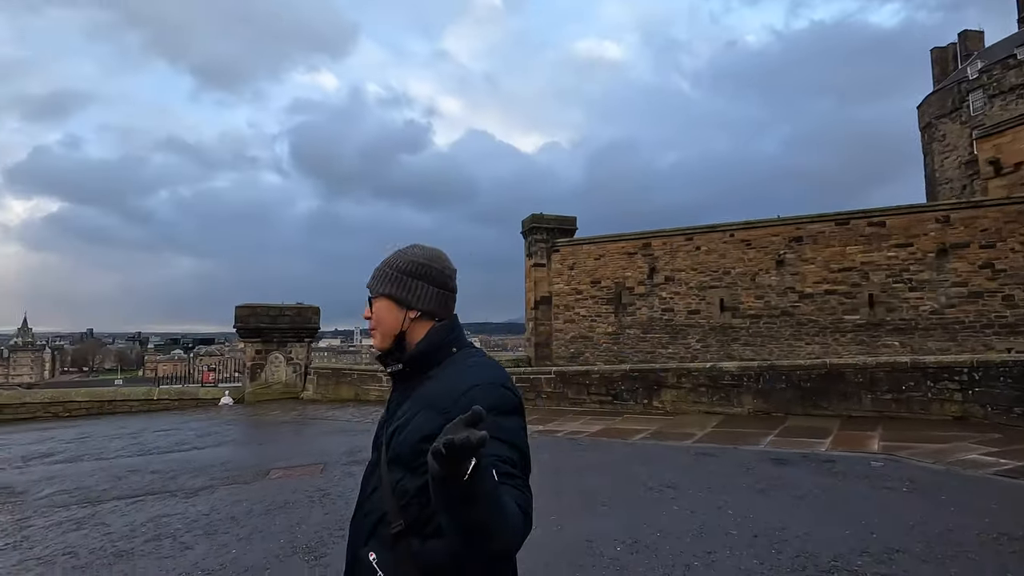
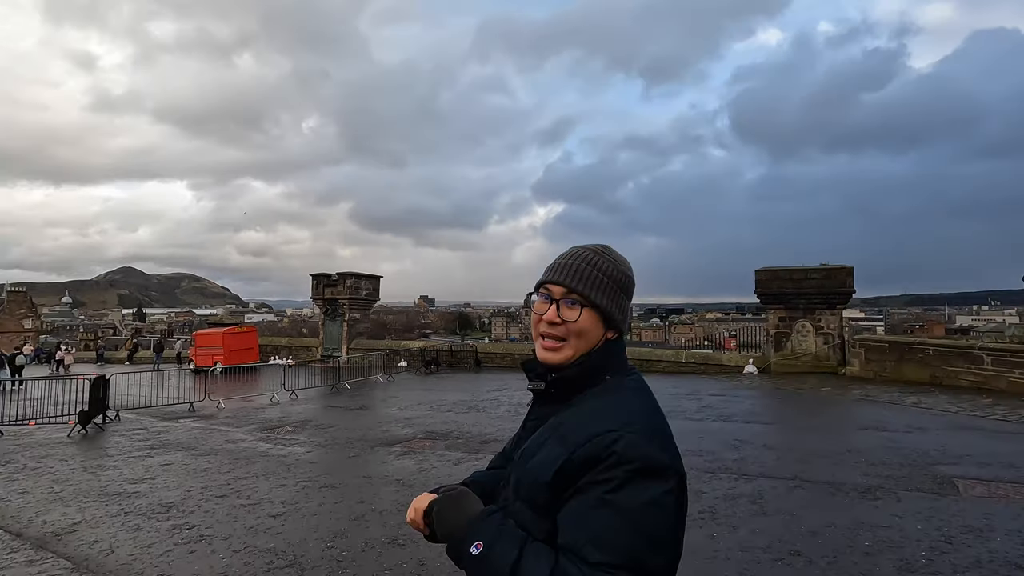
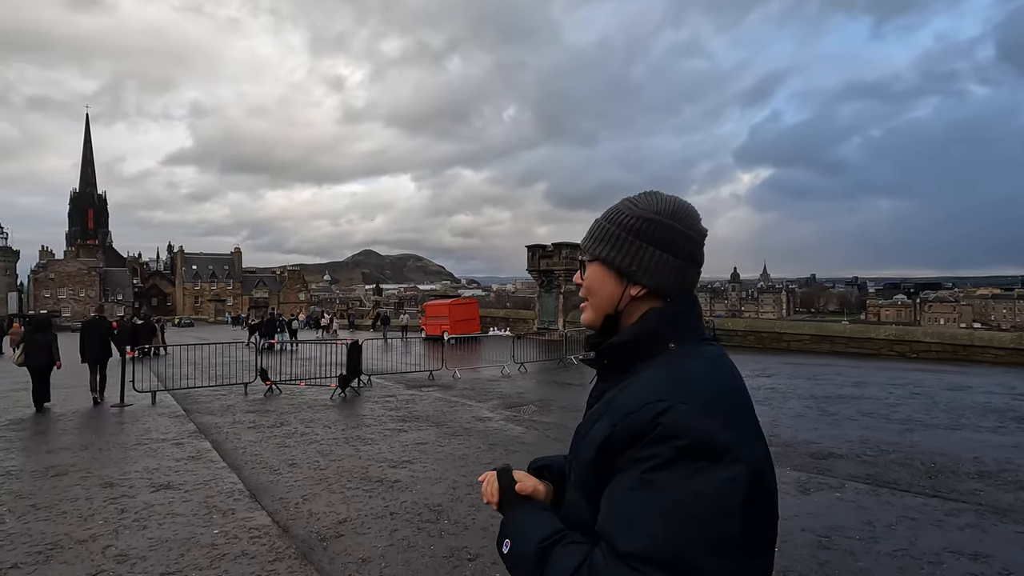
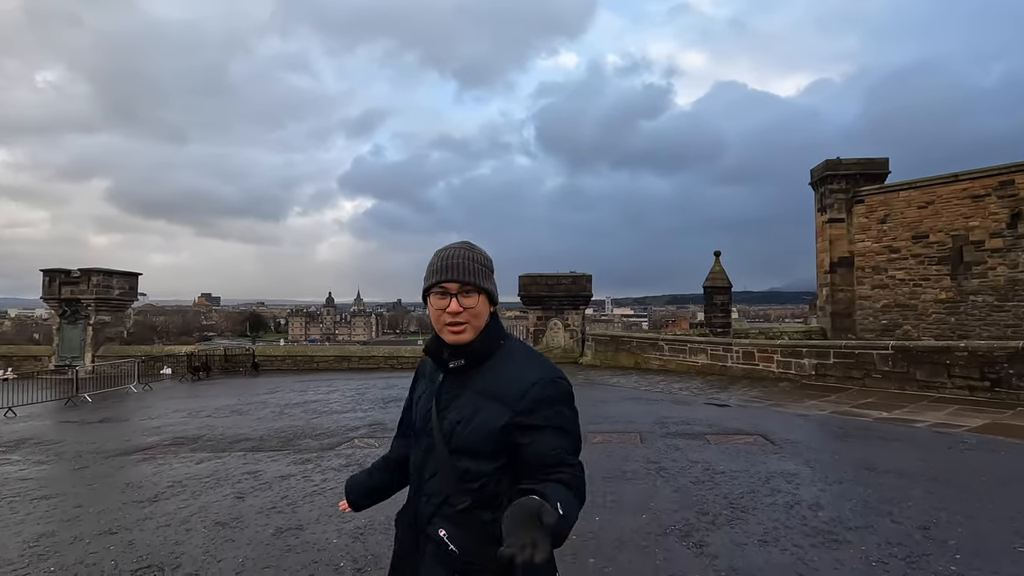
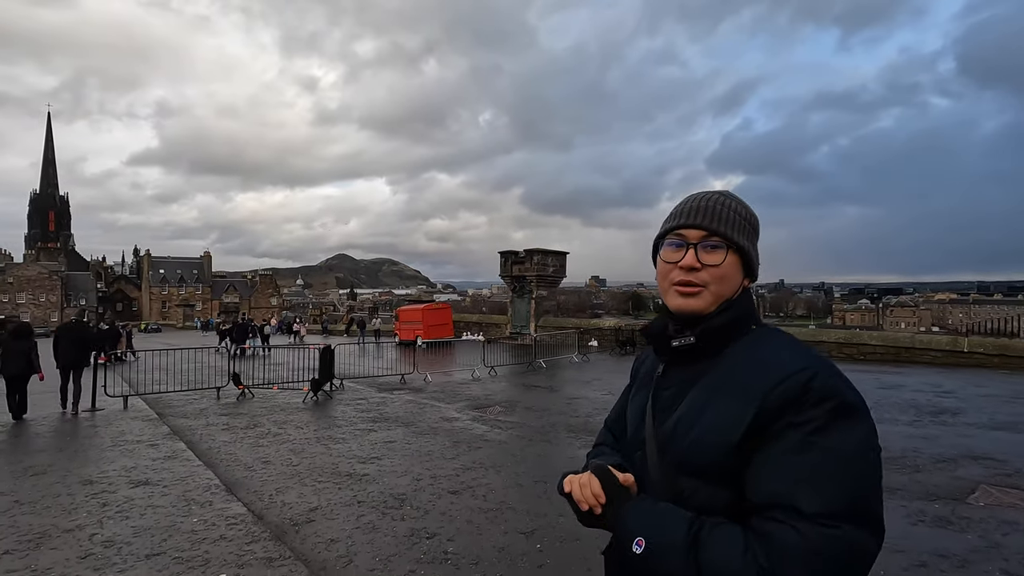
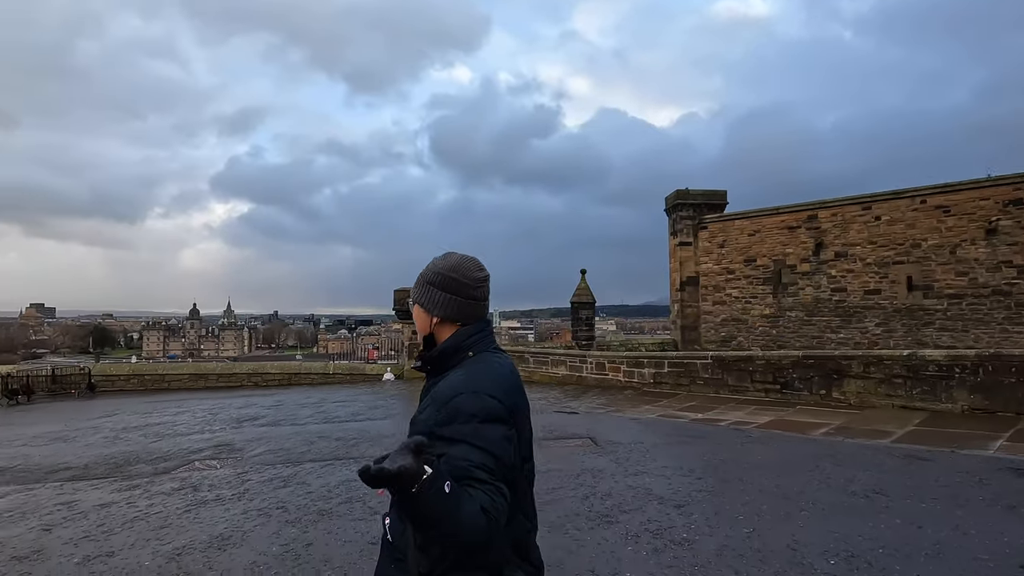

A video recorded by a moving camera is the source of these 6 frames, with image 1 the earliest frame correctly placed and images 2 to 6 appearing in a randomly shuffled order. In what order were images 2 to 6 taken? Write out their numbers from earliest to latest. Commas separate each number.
6, 4, 2, 5, 3
